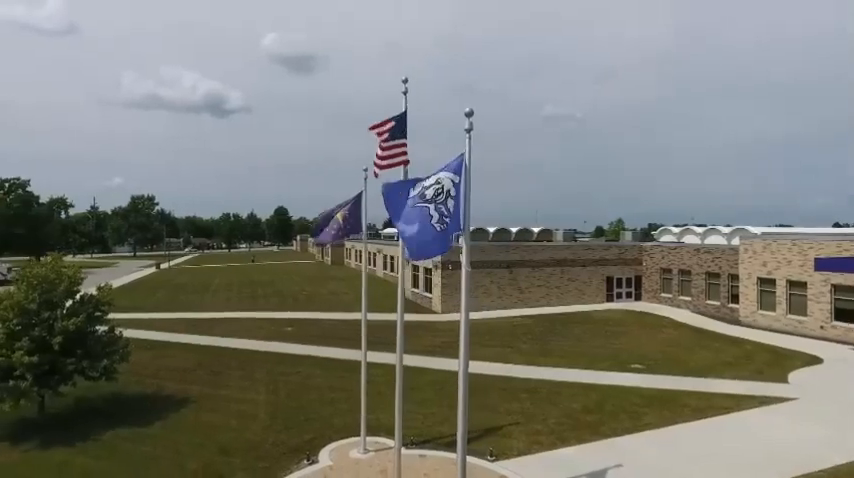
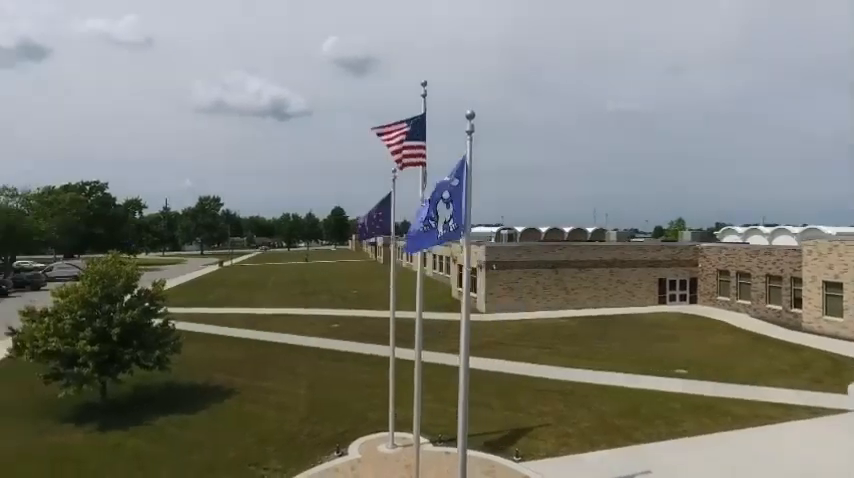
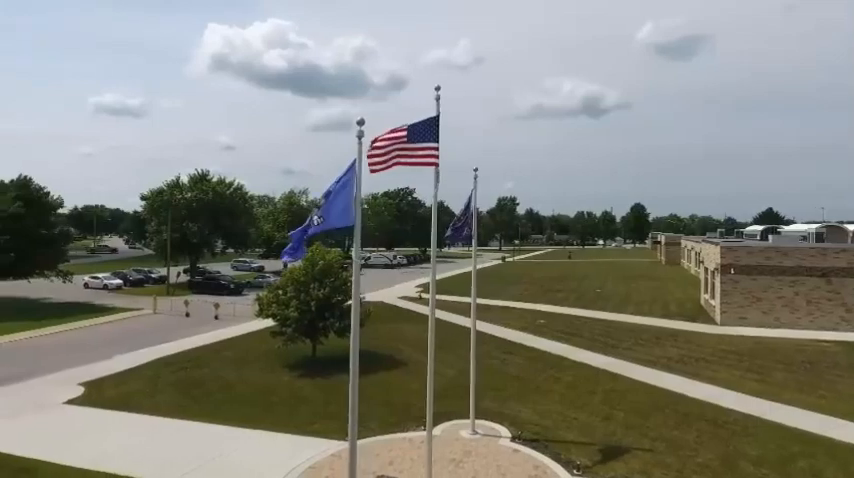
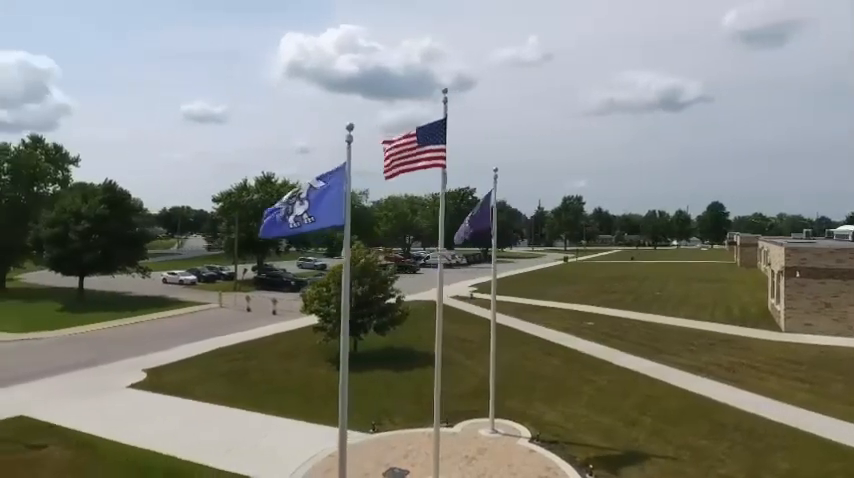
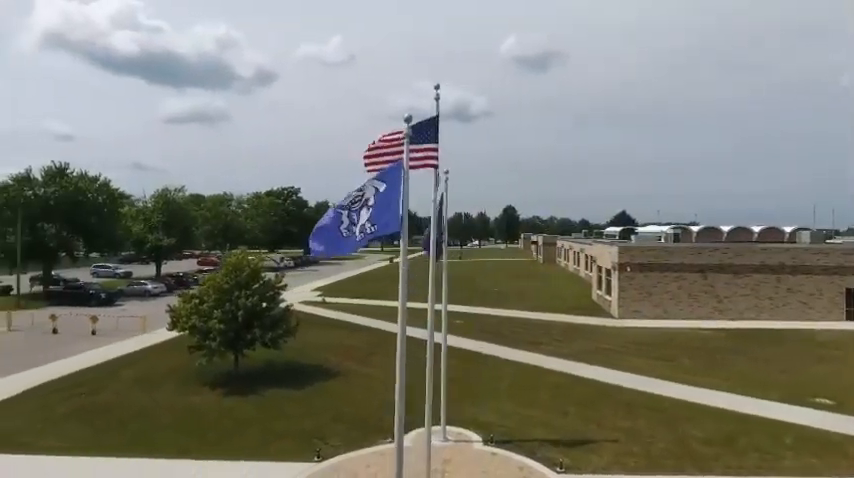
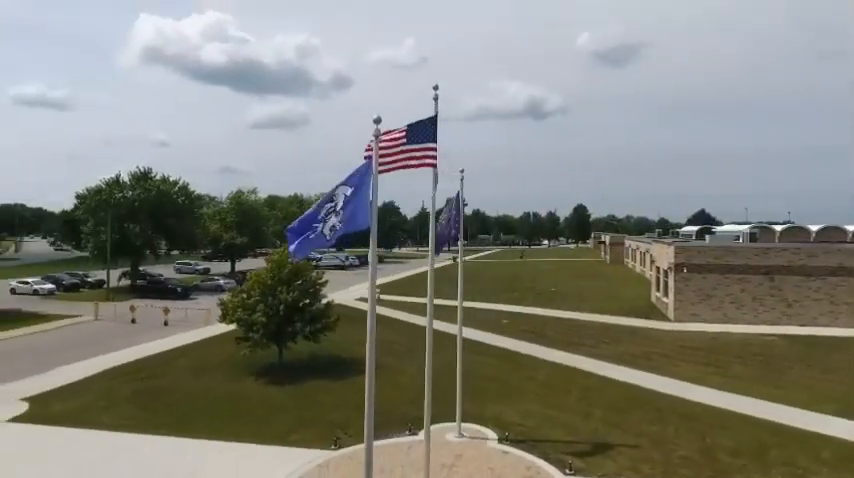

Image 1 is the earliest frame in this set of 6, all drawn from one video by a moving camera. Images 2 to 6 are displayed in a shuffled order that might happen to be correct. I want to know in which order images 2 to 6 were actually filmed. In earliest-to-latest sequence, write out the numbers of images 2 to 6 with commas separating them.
2, 5, 6, 3, 4
